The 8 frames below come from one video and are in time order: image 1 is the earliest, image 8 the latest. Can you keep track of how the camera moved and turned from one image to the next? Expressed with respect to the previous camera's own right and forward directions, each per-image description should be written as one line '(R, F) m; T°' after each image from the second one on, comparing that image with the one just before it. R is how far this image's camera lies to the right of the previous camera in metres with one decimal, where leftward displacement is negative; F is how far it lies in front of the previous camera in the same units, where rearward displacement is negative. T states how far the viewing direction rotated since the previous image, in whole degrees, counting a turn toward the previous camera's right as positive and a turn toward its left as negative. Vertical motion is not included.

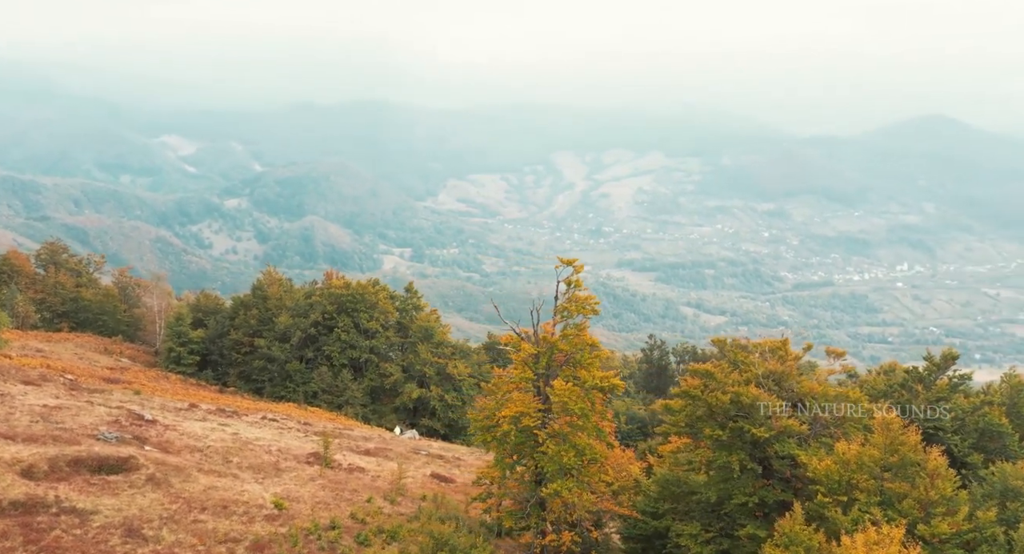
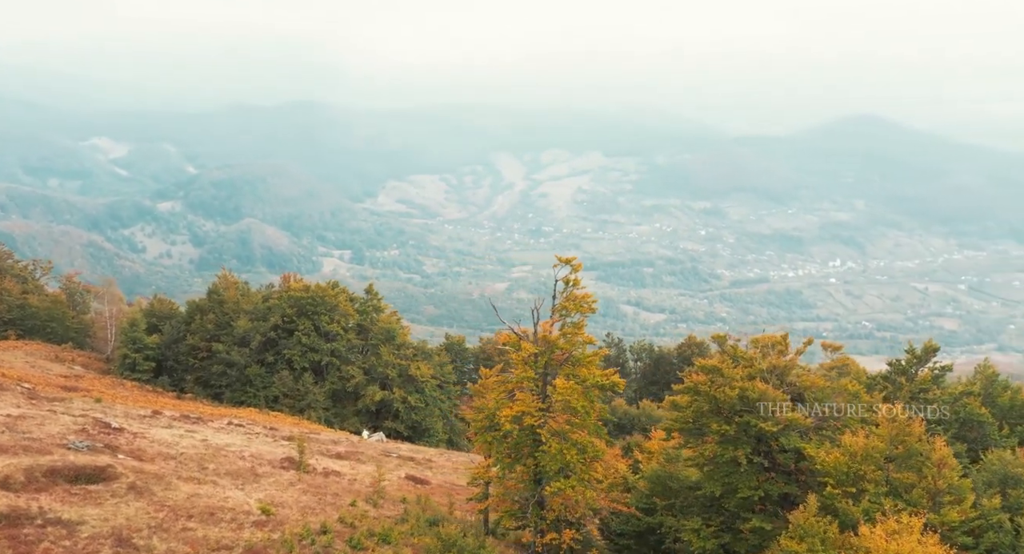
(-1.5, +0.1) m; +3°
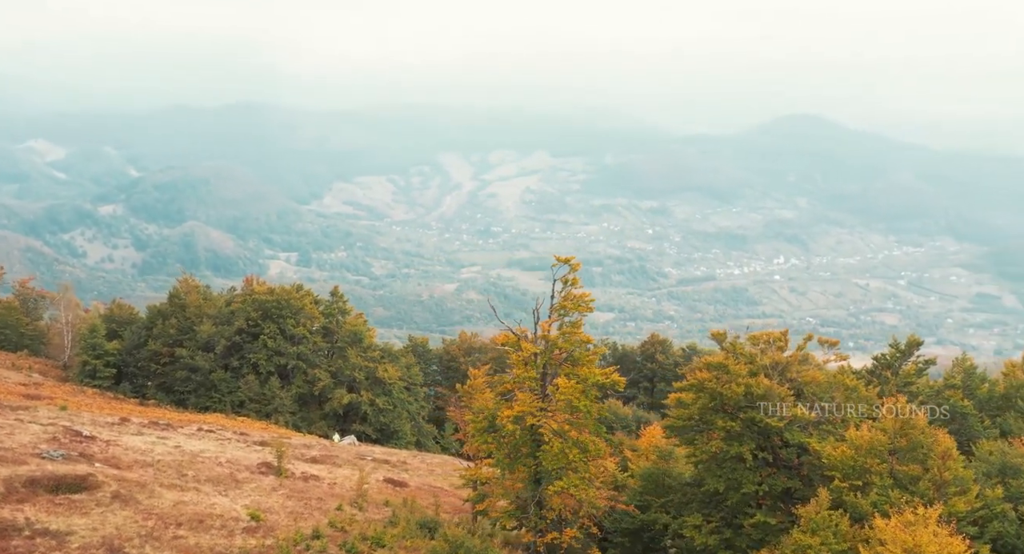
(-1.3, +0.1) m; +3°
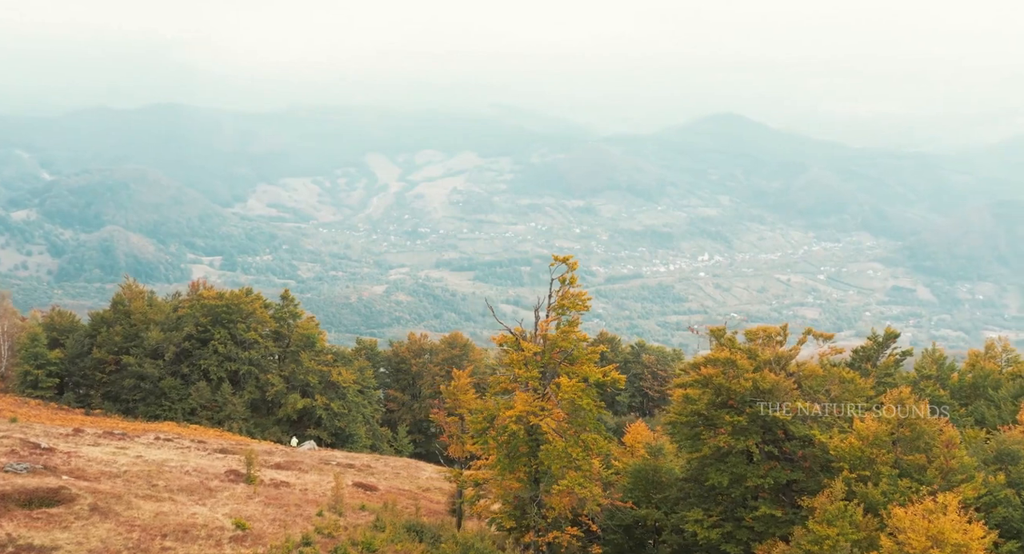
(-1.8, +0.1) m; +4°
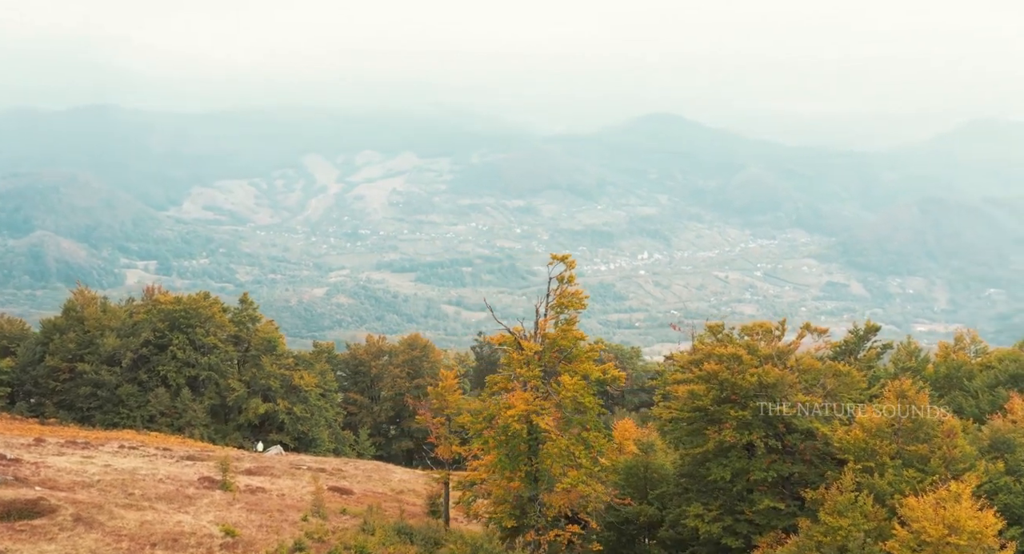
(-1.5, 0.0) m; +3°
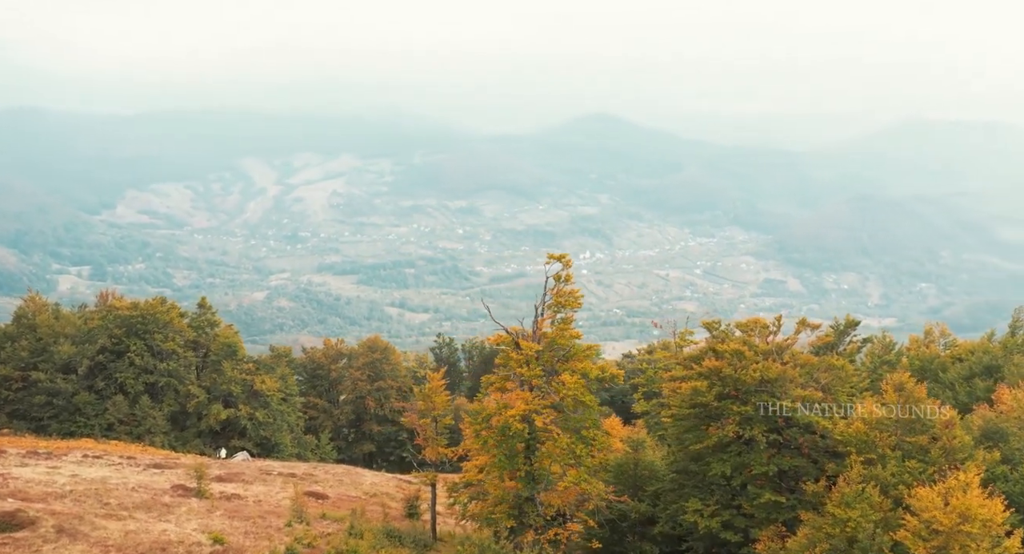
(-1.4, 0.0) m; +3°
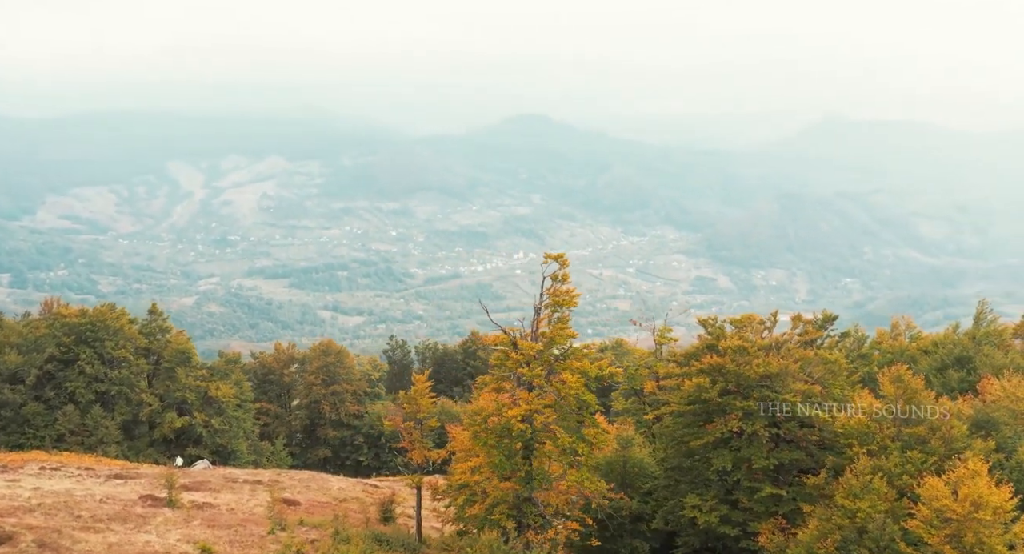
(-1.6, +0.1) m; +3°
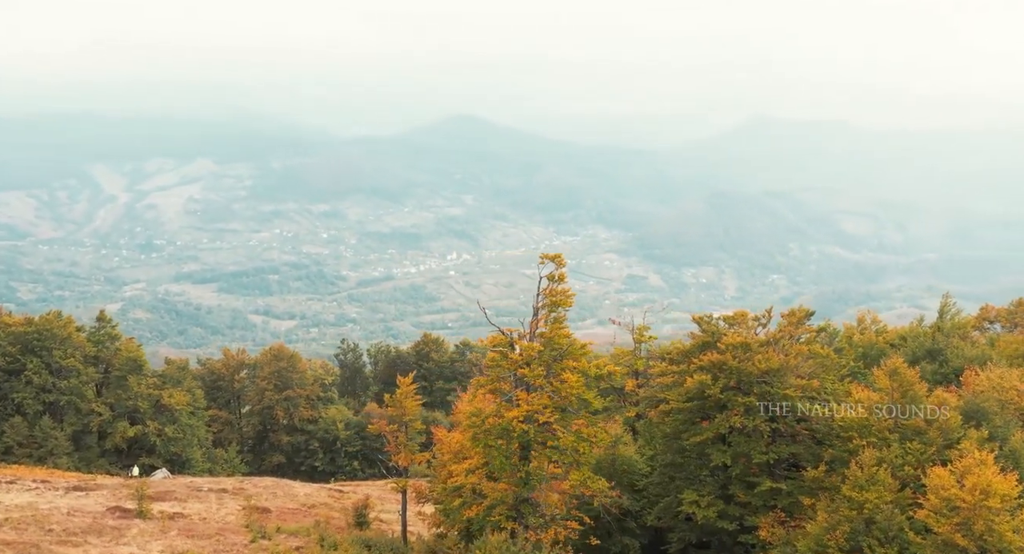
(-1.6, 0.0) m; +3°
